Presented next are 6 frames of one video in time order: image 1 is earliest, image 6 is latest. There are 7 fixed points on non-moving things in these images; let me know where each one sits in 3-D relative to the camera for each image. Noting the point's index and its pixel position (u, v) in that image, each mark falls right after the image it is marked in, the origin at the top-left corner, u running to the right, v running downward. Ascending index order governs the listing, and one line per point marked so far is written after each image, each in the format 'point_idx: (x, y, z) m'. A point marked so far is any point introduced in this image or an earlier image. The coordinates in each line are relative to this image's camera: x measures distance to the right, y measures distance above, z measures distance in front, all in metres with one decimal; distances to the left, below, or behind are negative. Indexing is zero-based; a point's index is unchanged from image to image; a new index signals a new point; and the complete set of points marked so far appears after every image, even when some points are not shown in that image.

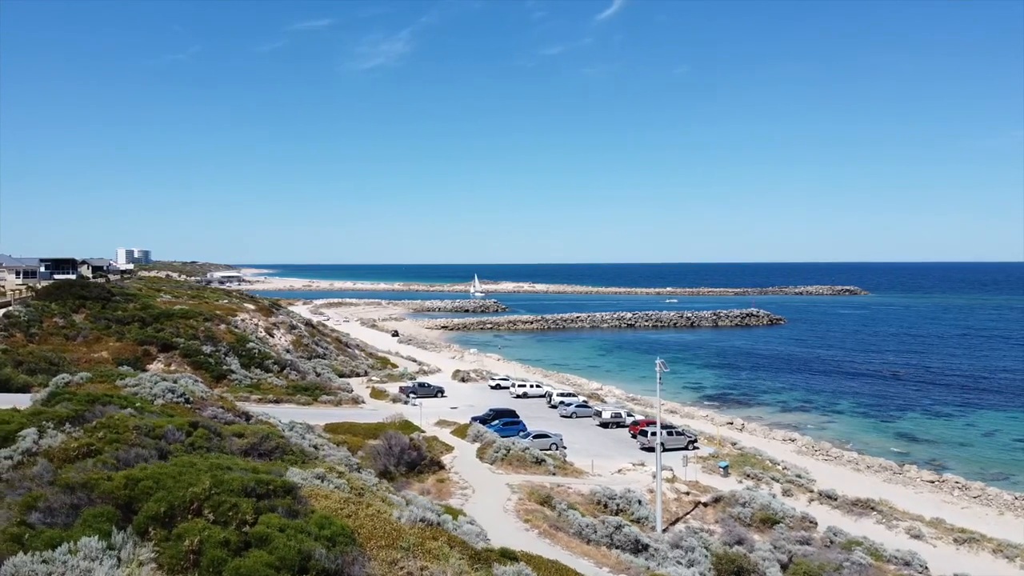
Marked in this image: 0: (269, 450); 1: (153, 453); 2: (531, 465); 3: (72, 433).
0: (-4.0, -2.7, +10.7) m
1: (-5.0, -2.3, +9.2) m
2: (+0.6, -5.3, +18.8) m
3: (-6.8, -2.3, +10.1) m
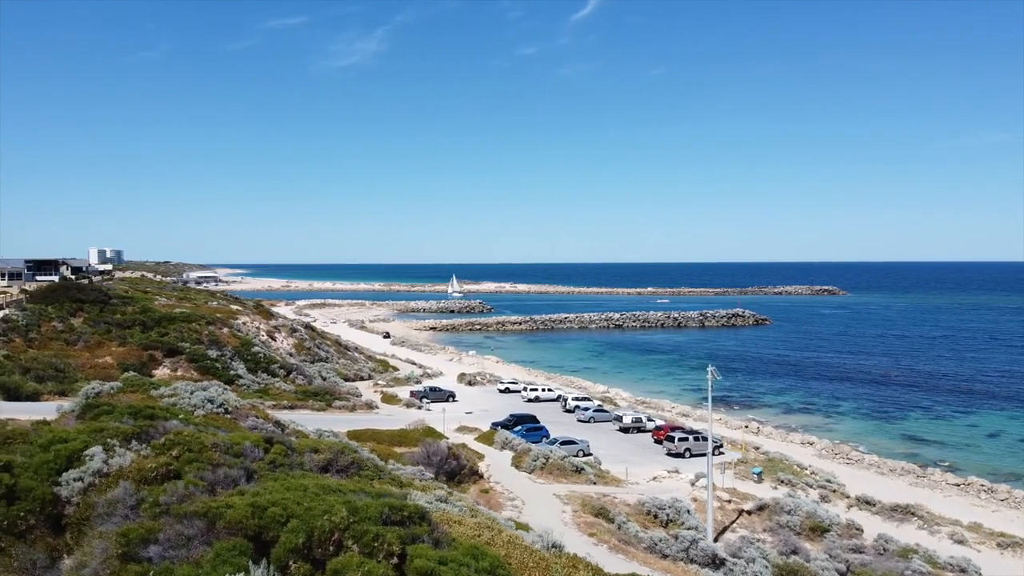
0: (-2.6, -2.8, +10.2) m
1: (-3.6, -2.5, +8.8) m
2: (+1.8, -5.4, +18.5) m
3: (-5.5, -2.5, +9.6) m
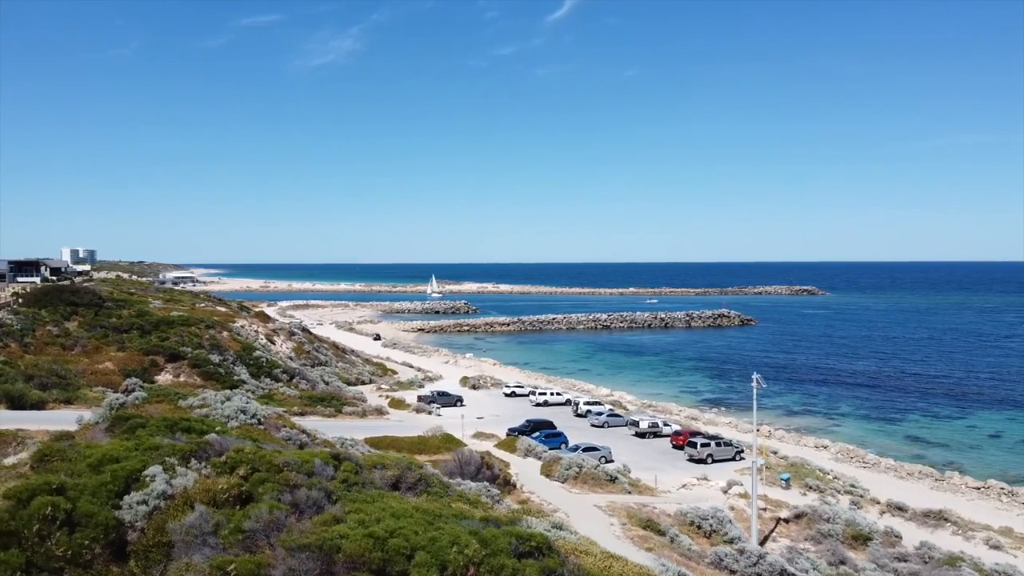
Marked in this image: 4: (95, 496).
0: (-1.5, -3.0, +9.8) m
1: (-2.5, -2.6, +8.3) m
2: (+2.7, -5.6, +18.2) m
3: (-4.3, -2.6, +9.1) m
4: (-5.5, -2.7, +8.5) m
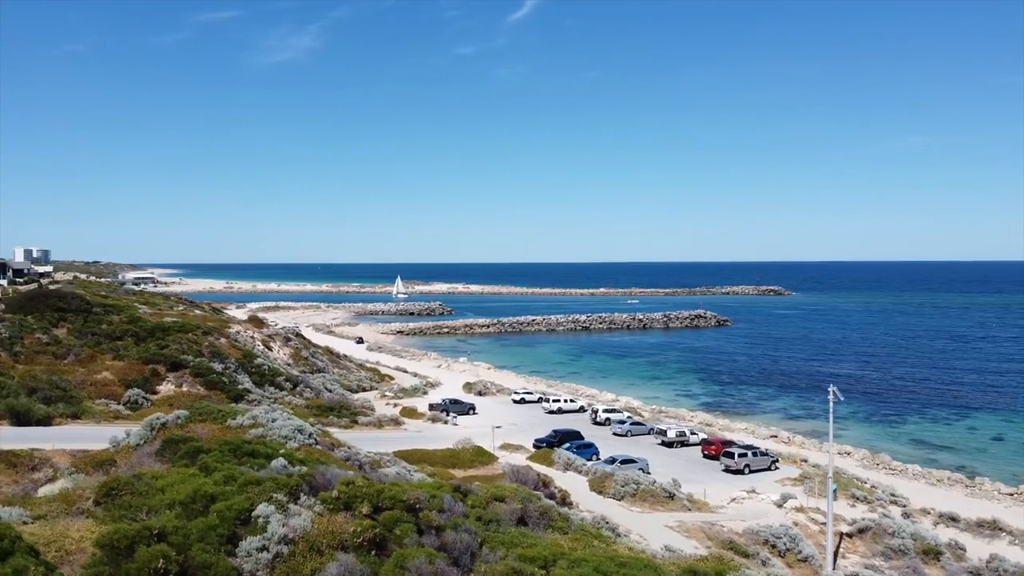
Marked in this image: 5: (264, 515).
0: (+0.3, -3.2, +9.0) m
1: (-0.5, -2.9, +7.5) m
2: (+4.2, -5.8, +17.6) m
3: (-2.5, -2.9, +8.2) m
4: (-3.6, -3.0, +7.5) m
5: (-3.1, -2.8, +8.0) m
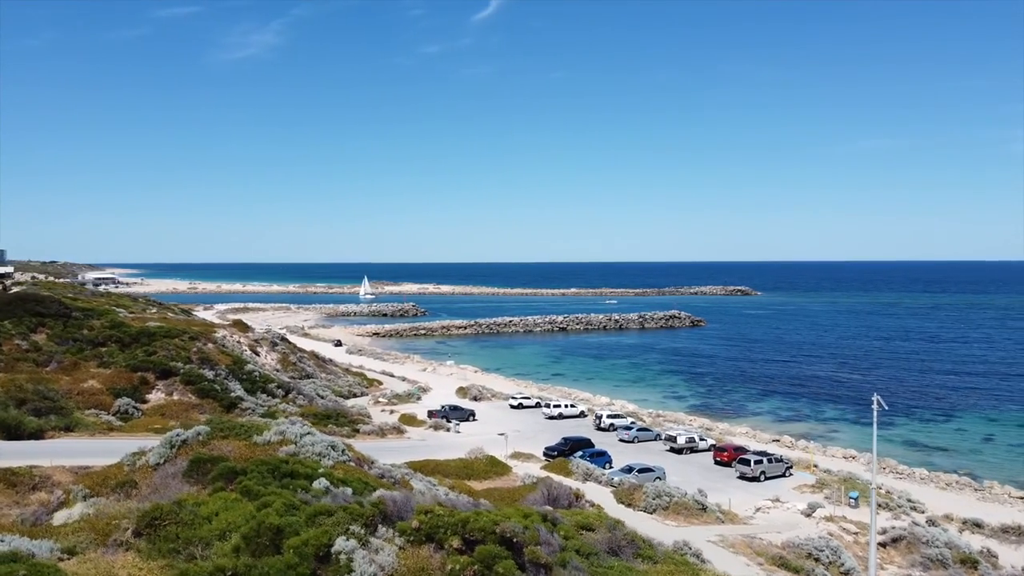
0: (+1.5, -3.4, +8.5) m
1: (+0.7, -3.0, +6.9) m
2: (+5.0, -6.0, +17.2) m
3: (-1.3, -3.0, +7.6) m
4: (-2.4, -3.2, +6.8) m
5: (-1.9, -3.0, +7.3) m
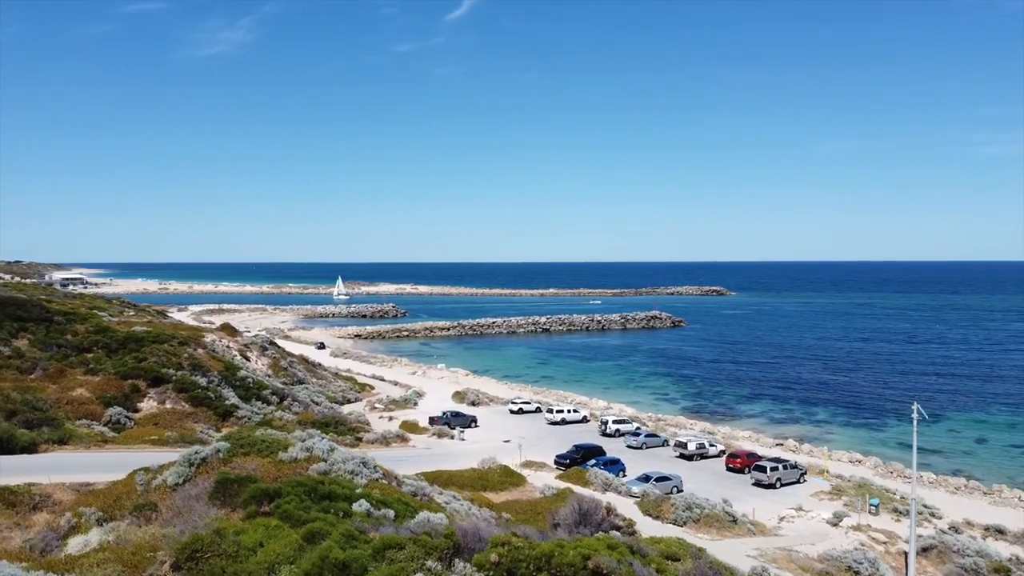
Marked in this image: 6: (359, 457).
0: (+2.4, -3.6, +8.0) m
1: (+1.7, -3.2, +6.4) m
2: (+5.7, -6.2, +16.8) m
3: (-0.3, -3.2, +7.0) m
4: (-1.4, -3.3, +6.2) m
5: (-0.9, -3.2, +6.7) m
6: (-3.3, -3.6, +13.6) m
